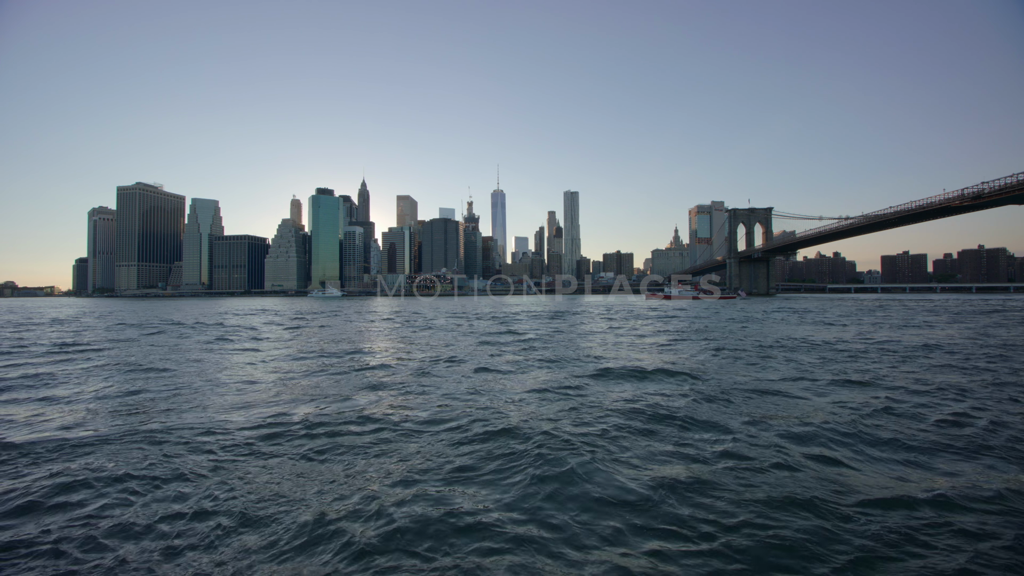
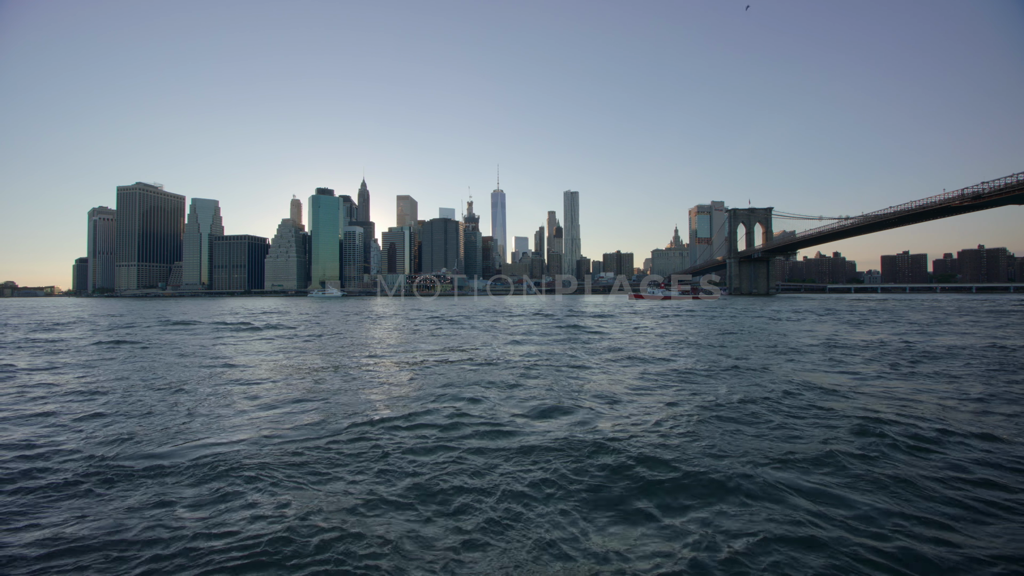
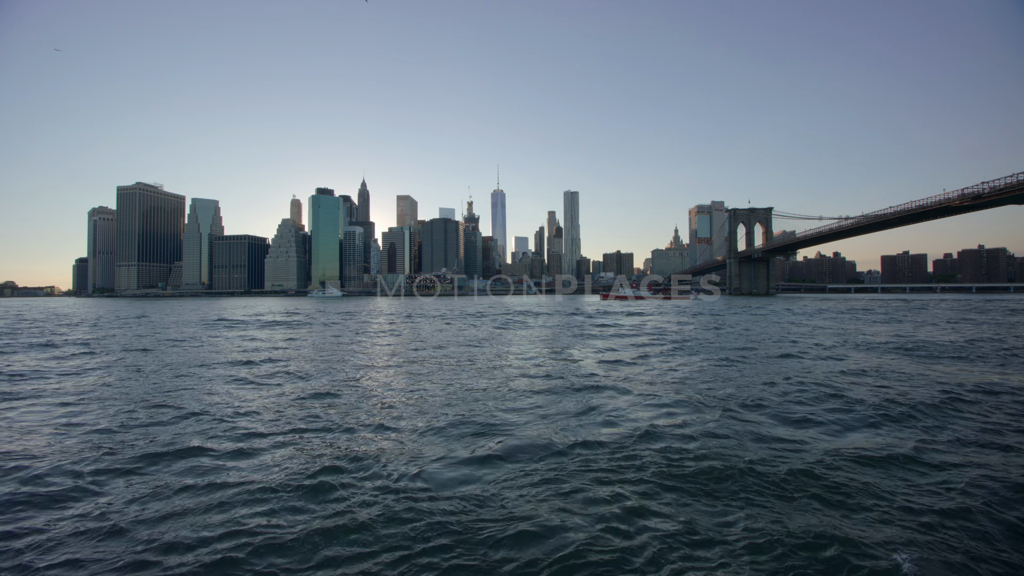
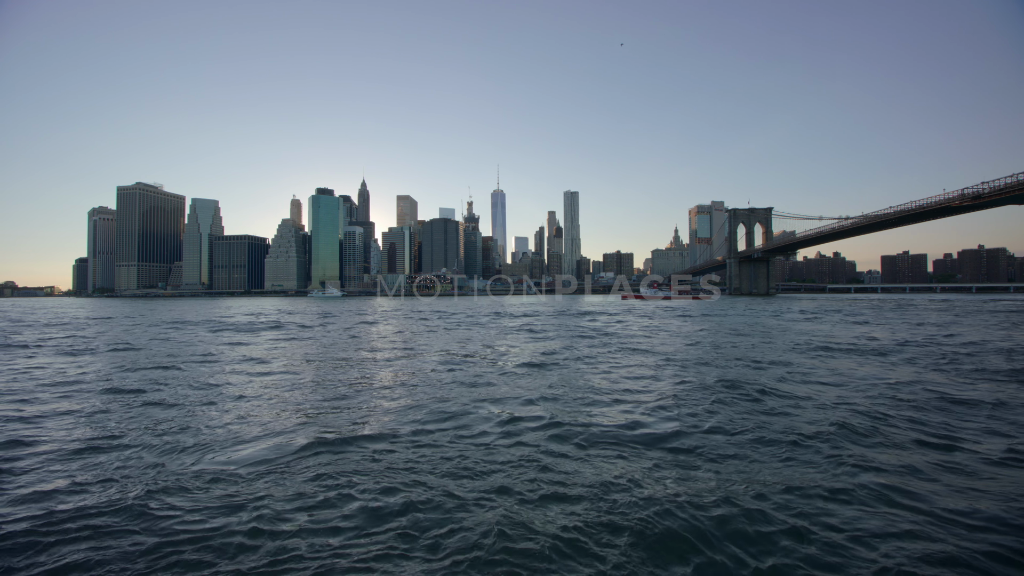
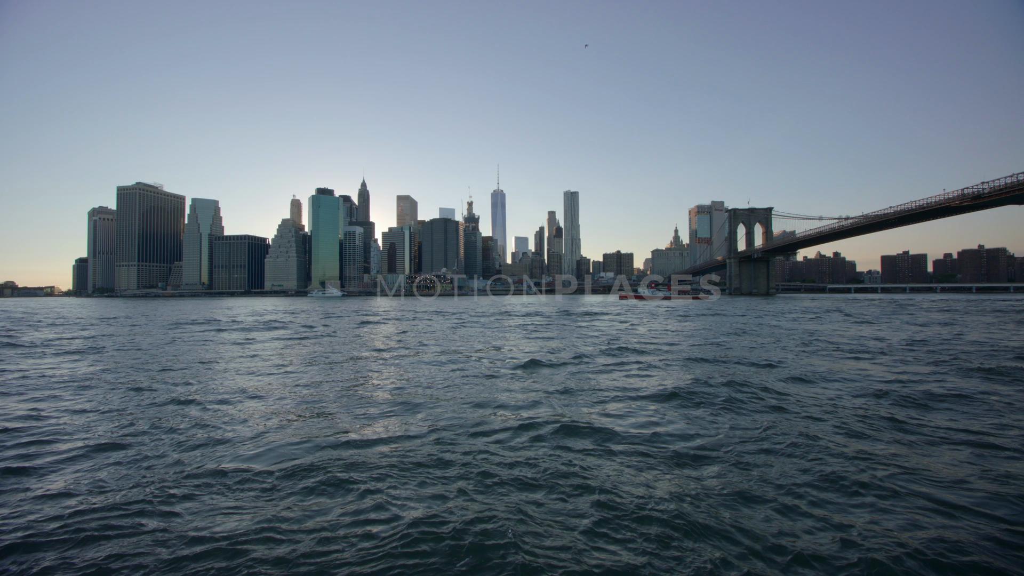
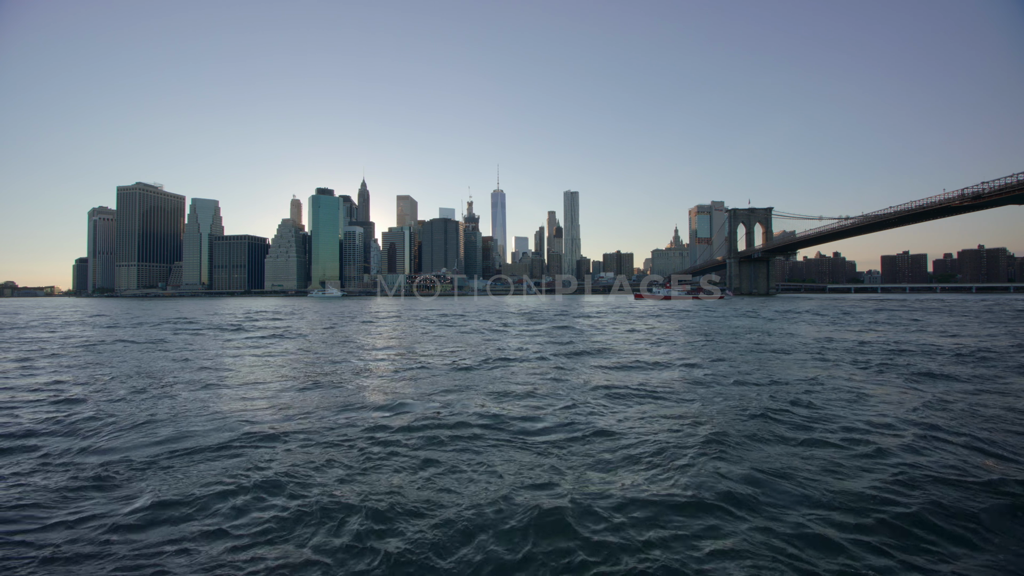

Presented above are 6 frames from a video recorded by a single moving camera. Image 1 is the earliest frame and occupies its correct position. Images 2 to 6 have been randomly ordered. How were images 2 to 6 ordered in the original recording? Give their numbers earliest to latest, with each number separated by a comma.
6, 2, 4, 5, 3
